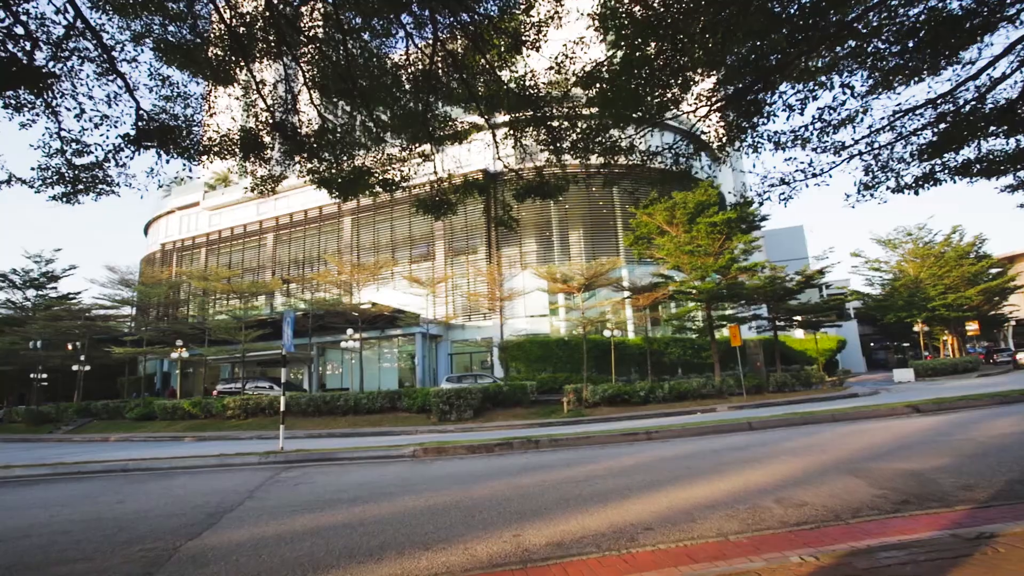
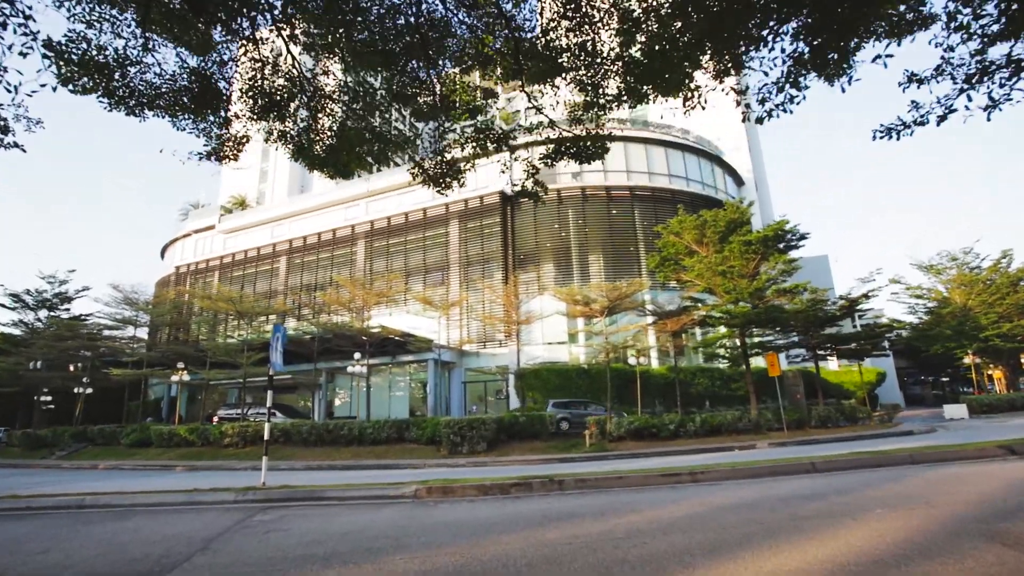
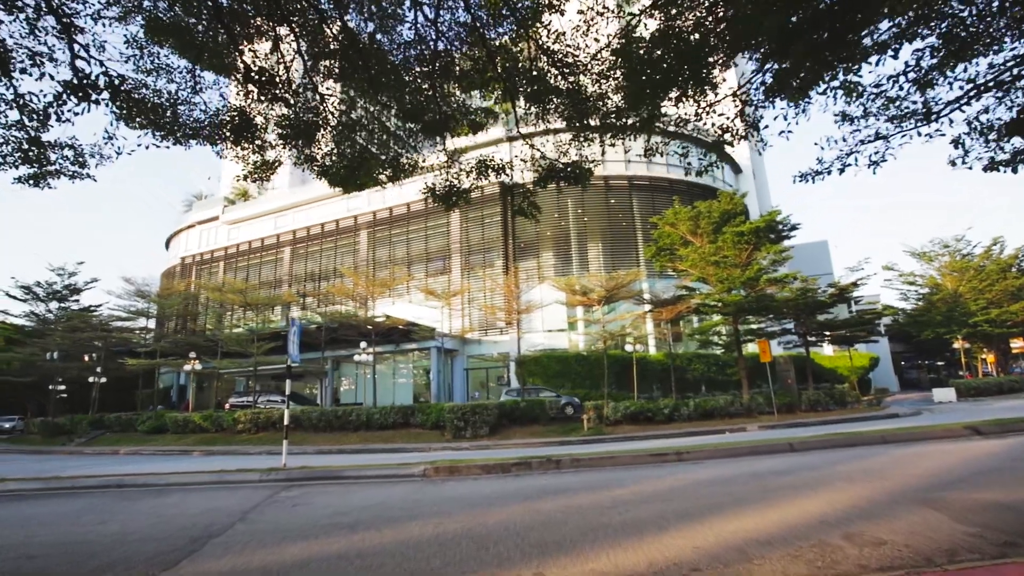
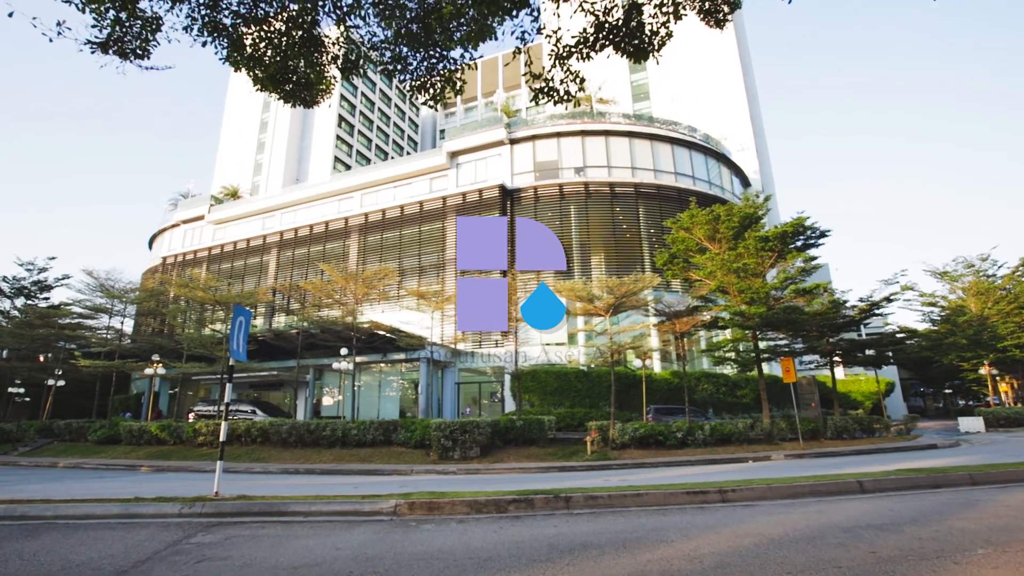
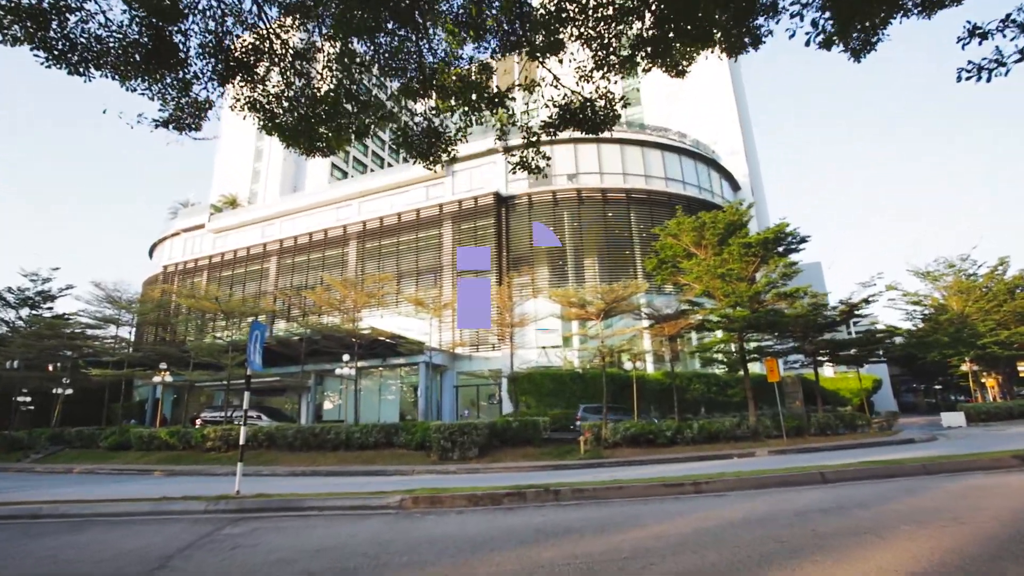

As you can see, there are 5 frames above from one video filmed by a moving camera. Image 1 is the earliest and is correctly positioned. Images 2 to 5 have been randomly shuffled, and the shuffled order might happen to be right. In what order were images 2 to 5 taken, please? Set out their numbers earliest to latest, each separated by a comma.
3, 2, 5, 4
